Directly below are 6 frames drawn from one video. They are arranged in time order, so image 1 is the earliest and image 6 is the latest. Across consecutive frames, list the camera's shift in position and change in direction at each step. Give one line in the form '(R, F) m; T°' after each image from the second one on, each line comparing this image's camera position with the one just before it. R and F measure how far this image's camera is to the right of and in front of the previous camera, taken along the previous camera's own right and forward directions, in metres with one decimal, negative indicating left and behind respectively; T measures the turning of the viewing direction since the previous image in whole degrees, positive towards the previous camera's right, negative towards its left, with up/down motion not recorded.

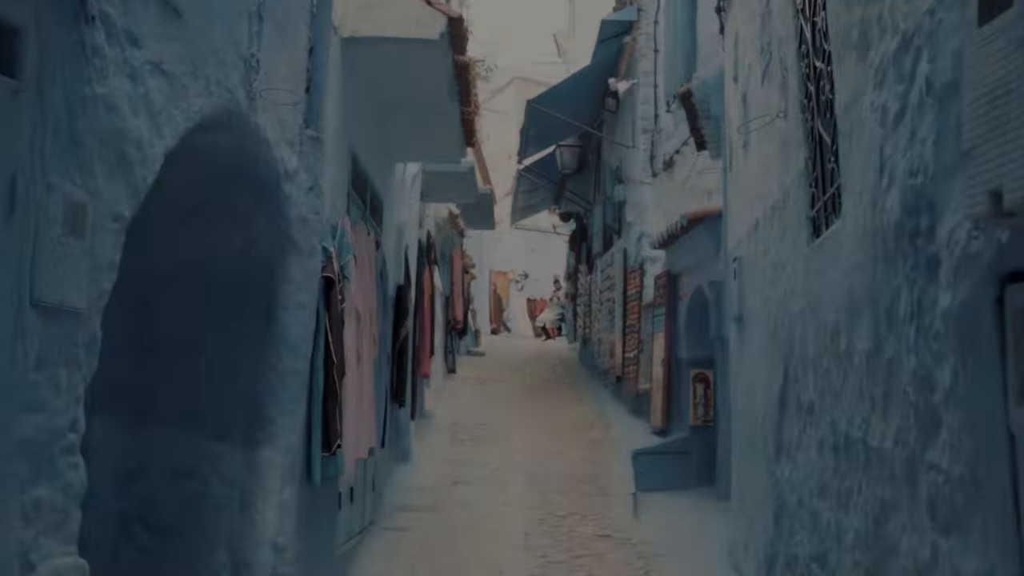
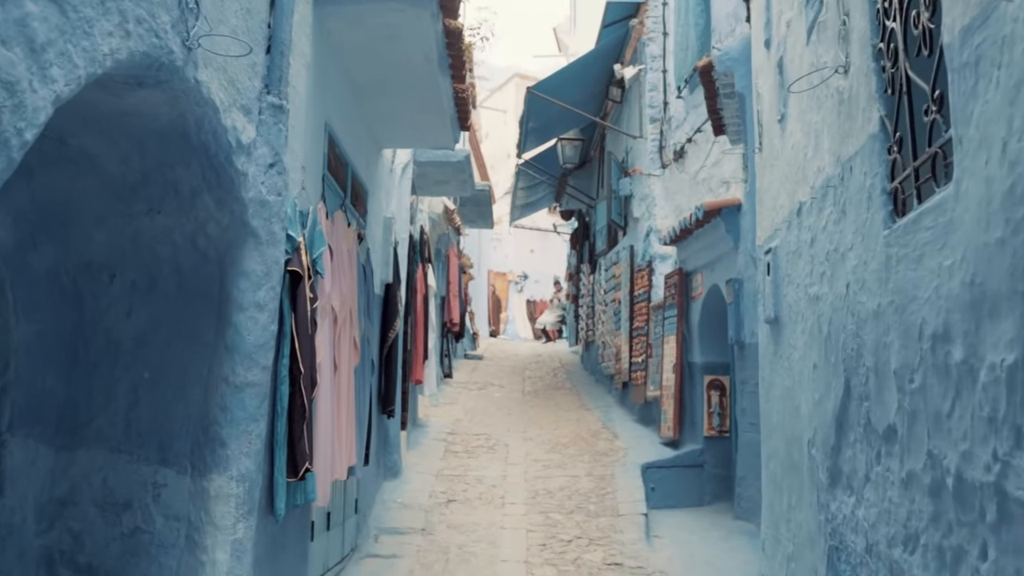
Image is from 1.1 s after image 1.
(0.0, +0.8) m; 0°
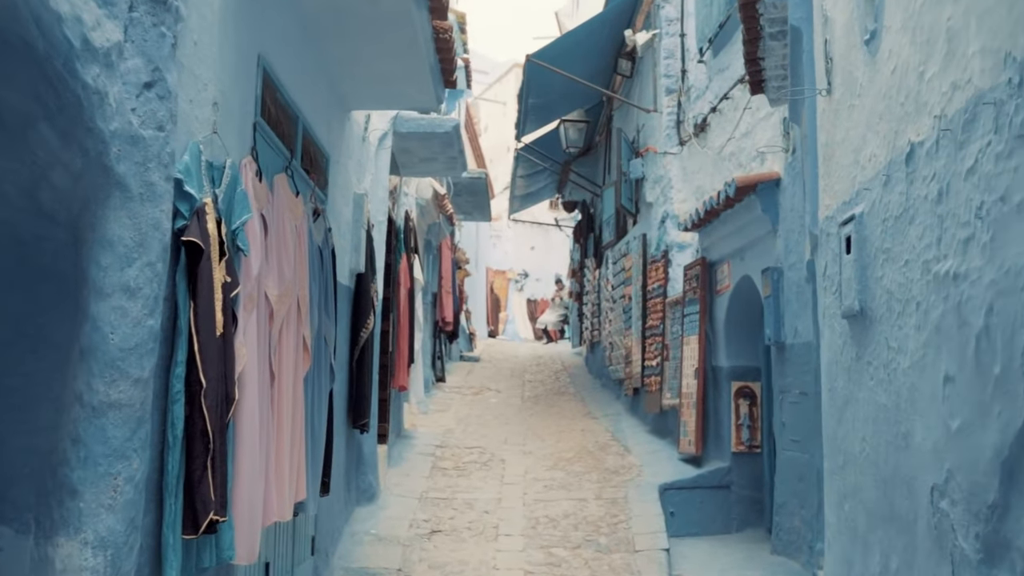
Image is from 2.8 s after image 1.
(+0.1, +1.3) m; 0°
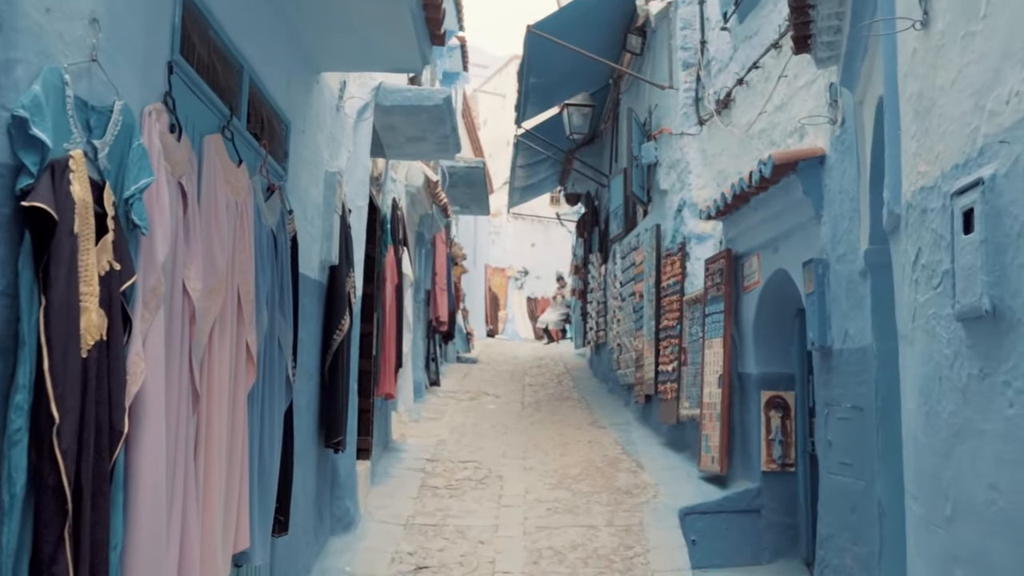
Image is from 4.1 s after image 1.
(0.0, +1.0) m; 0°
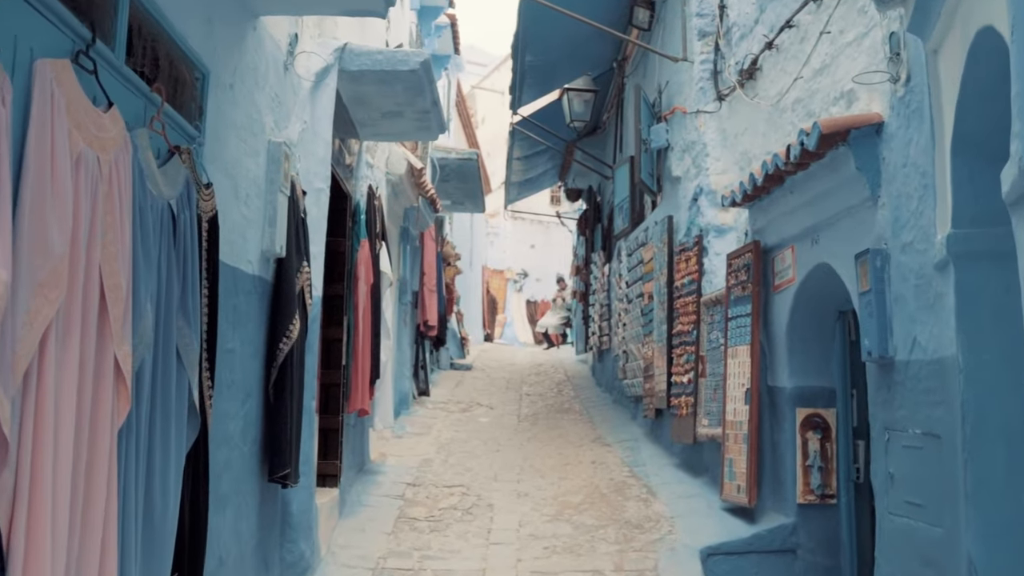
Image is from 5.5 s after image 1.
(+0.1, +1.1) m; 0°
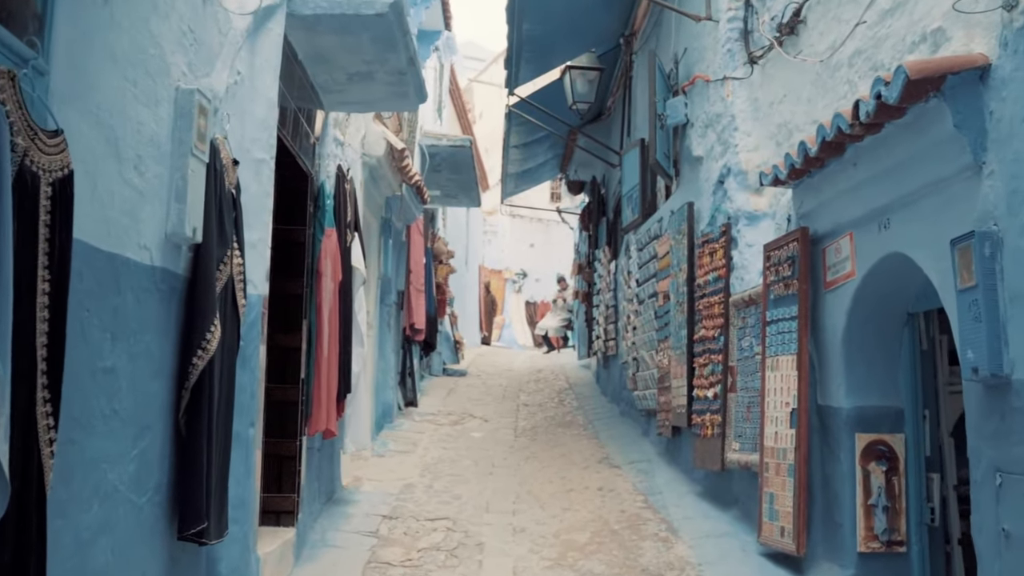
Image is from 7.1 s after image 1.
(+0.1, +1.1) m; 0°
